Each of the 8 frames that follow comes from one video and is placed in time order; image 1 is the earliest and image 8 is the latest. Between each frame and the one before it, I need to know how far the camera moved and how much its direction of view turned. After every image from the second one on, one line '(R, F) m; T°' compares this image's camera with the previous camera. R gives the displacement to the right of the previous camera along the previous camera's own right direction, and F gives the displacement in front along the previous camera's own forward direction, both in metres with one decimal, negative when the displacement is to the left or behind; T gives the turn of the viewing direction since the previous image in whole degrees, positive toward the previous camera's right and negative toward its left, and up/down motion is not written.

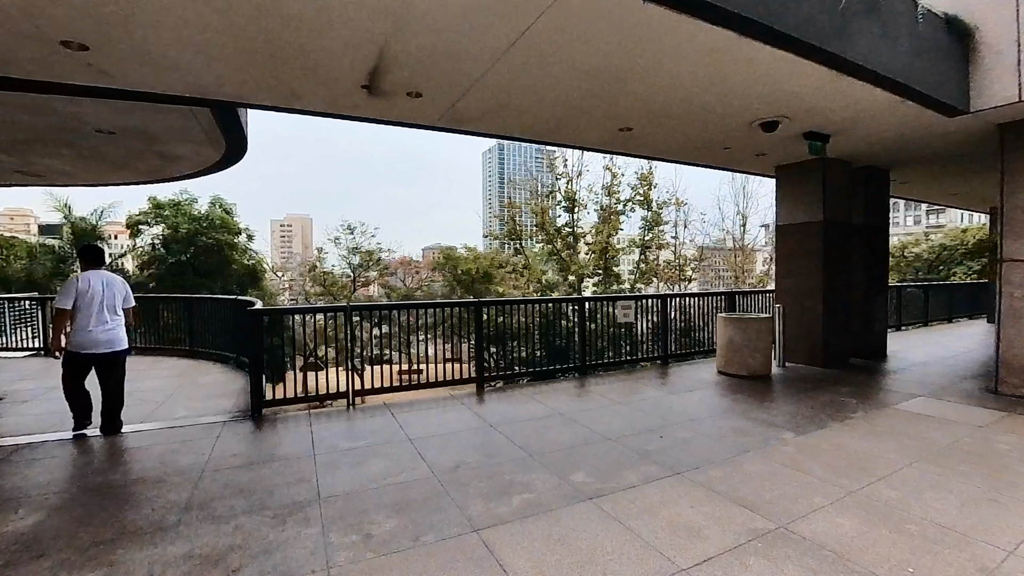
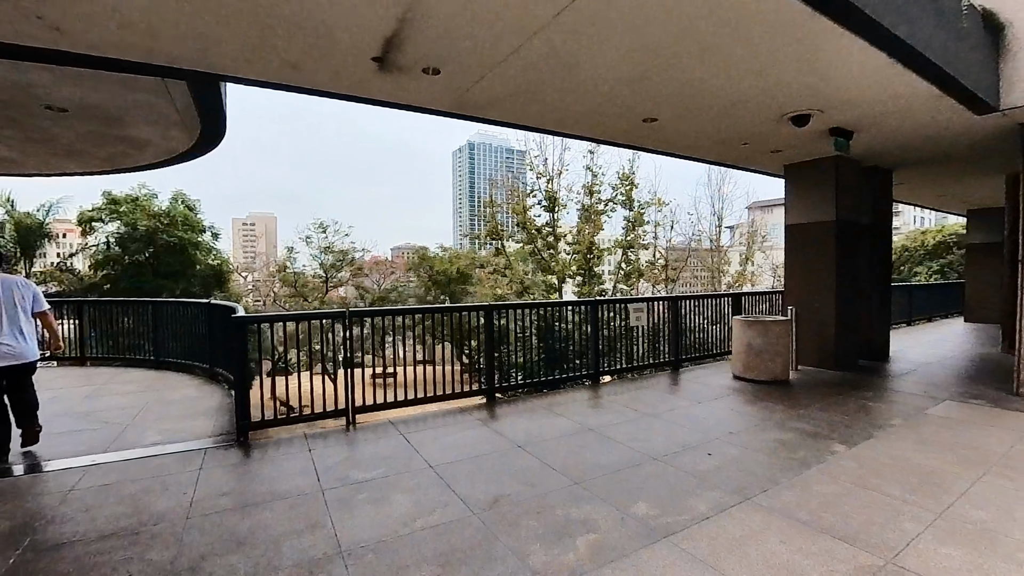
(-0.6, +0.6) m; +4°
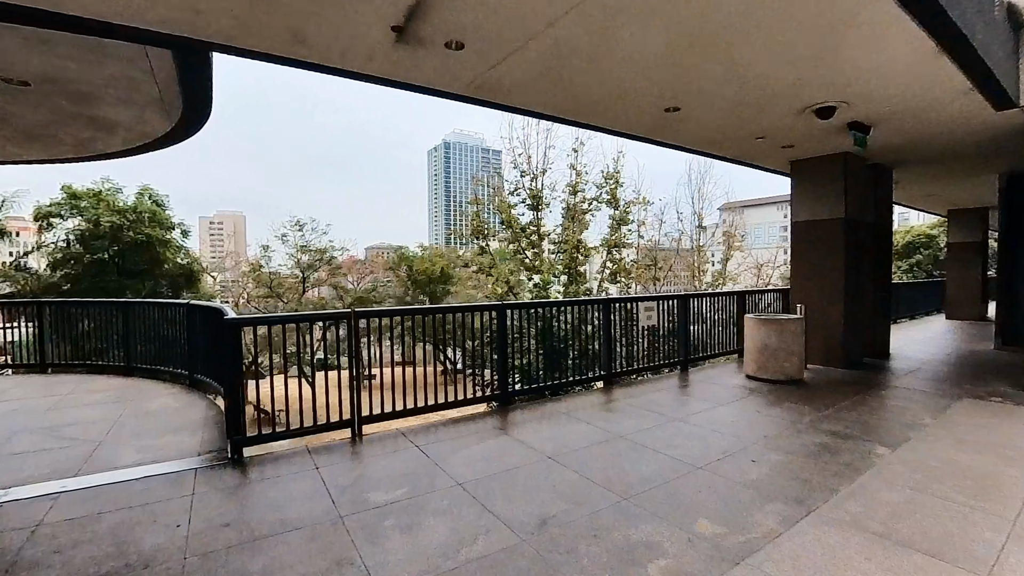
(-0.5, +0.5) m; +3°
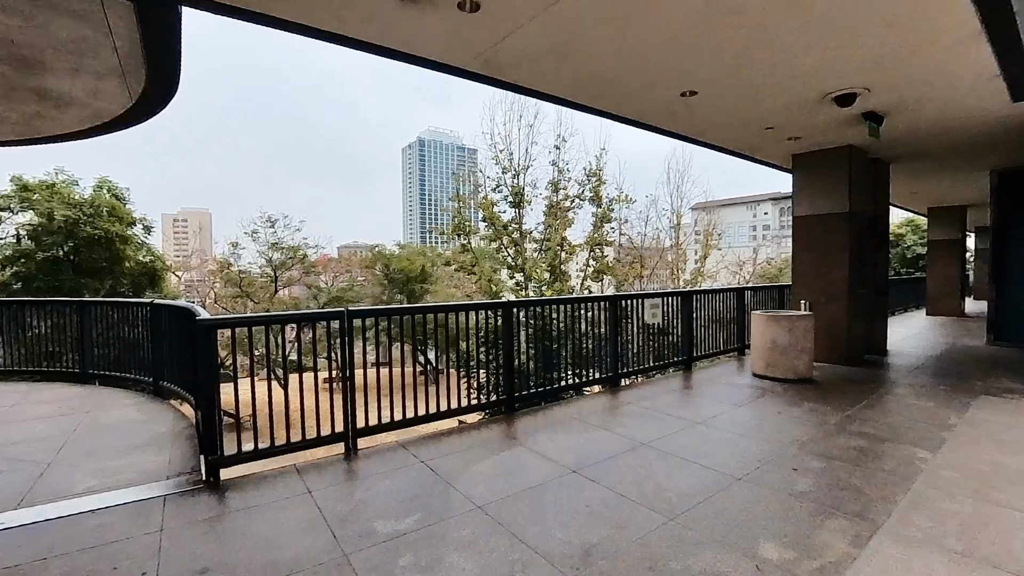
(-0.4, +0.5) m; +3°
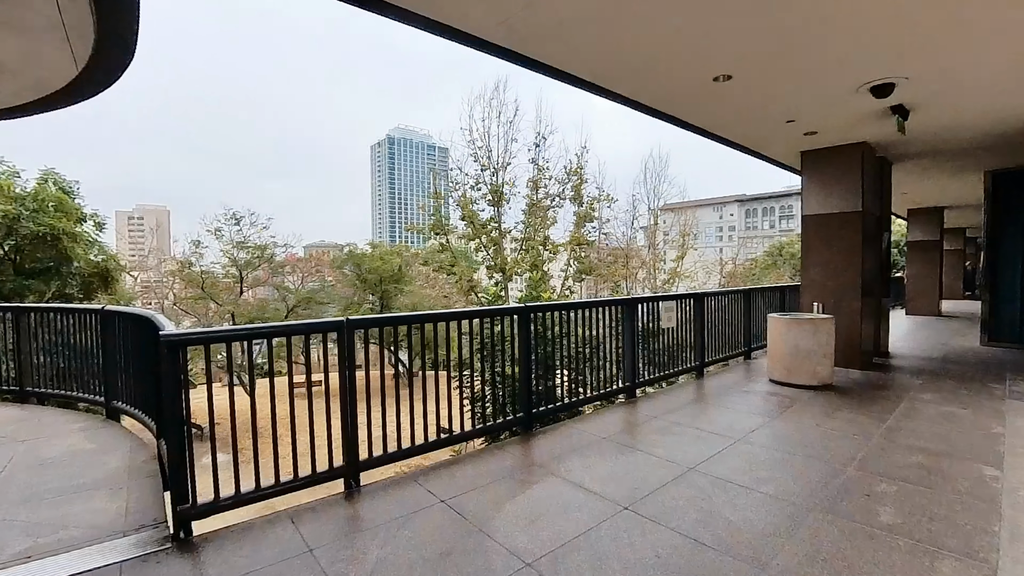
(-0.5, +0.7) m; +3°
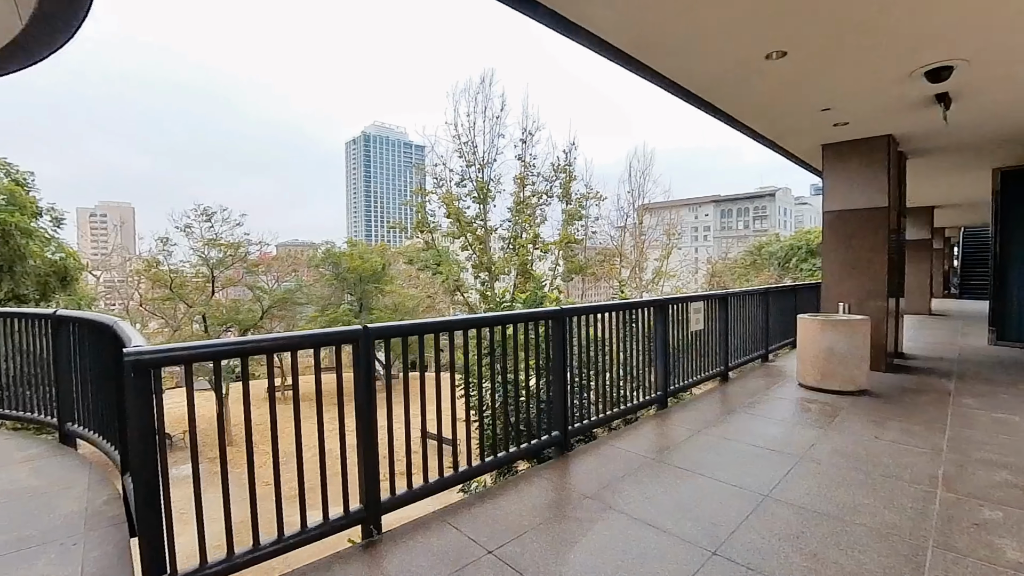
(-0.5, +0.7) m; +3°
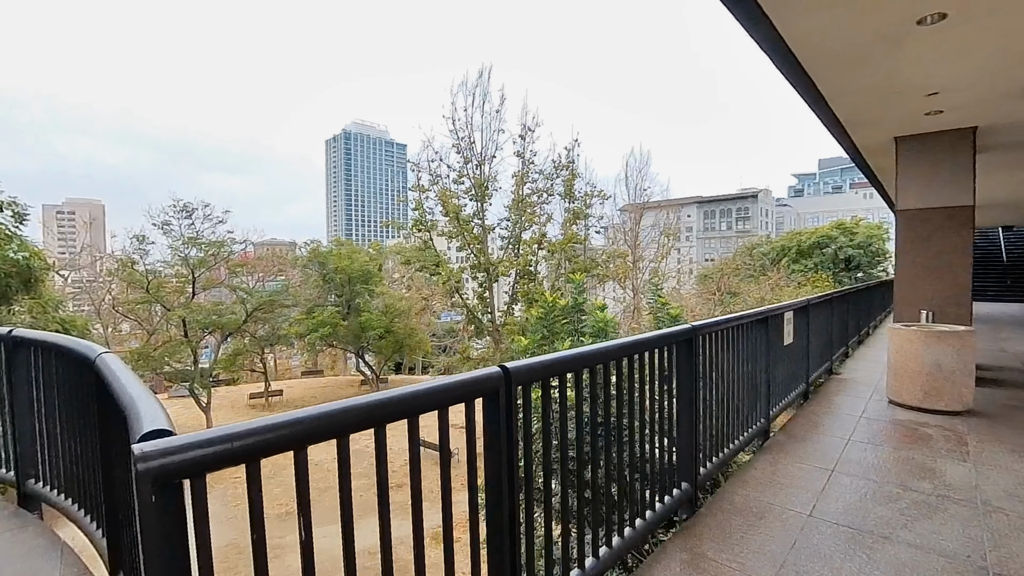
(-1.0, +1.0) m; +2°
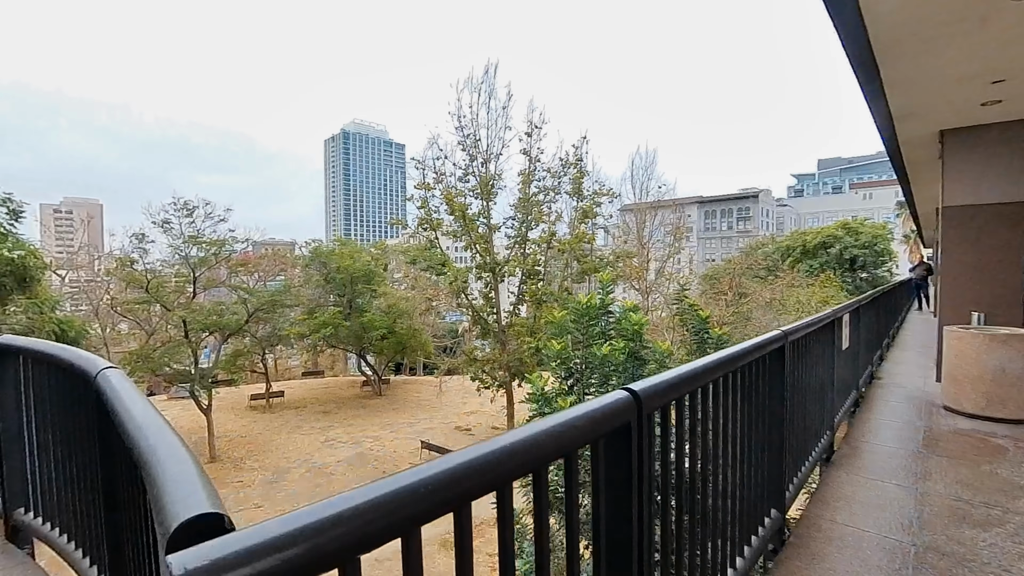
(-0.4, +0.4) m; 0°
